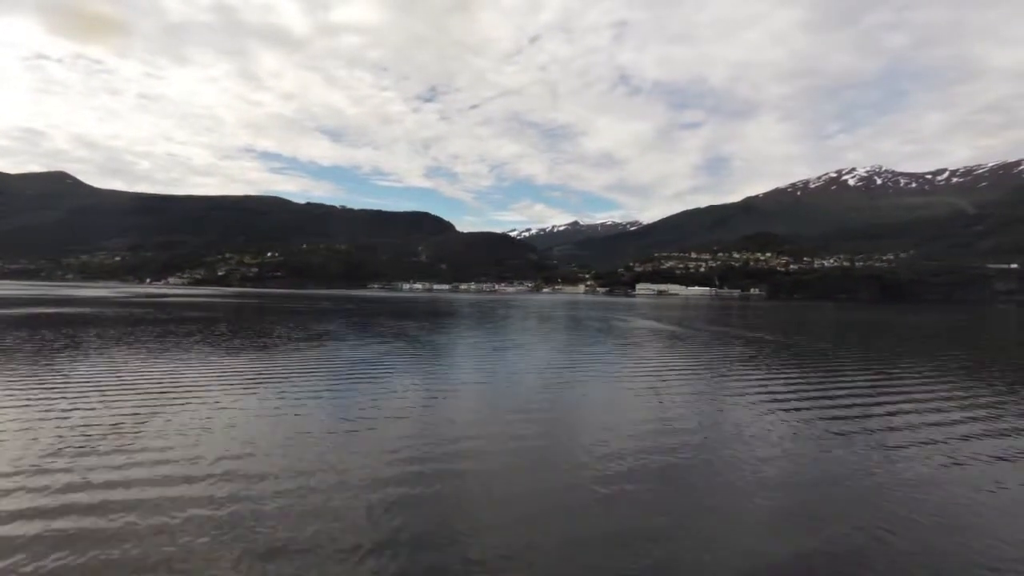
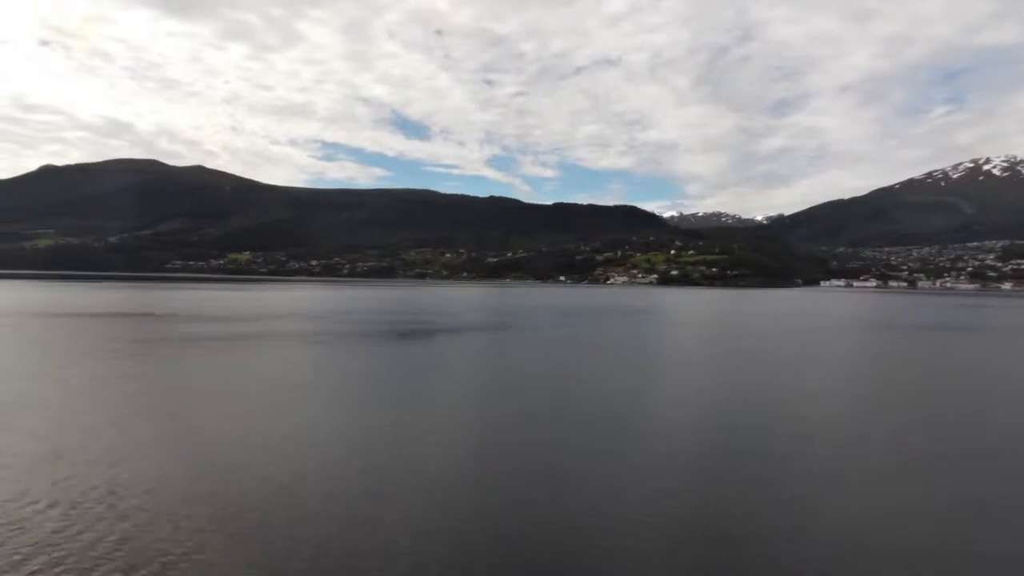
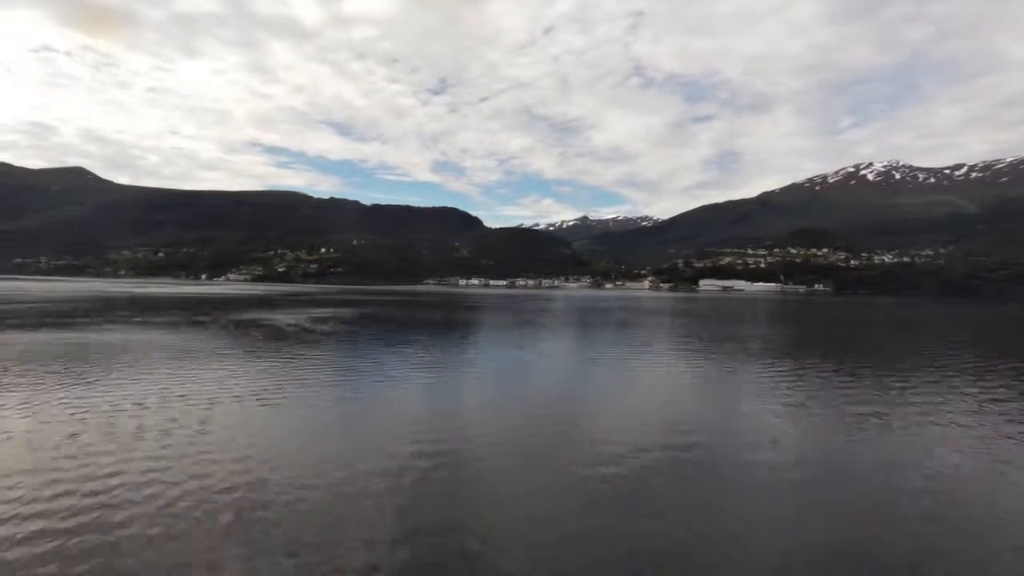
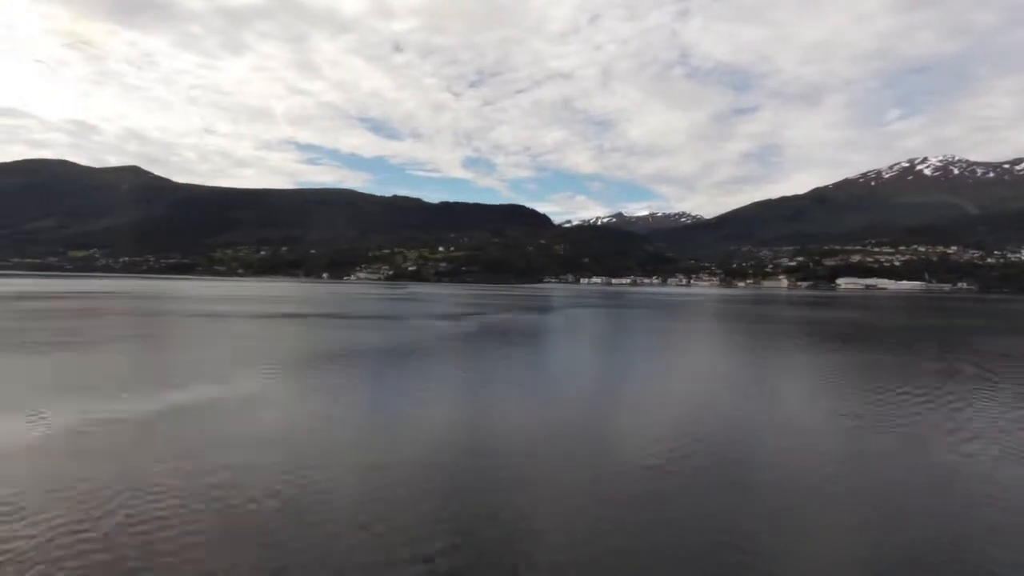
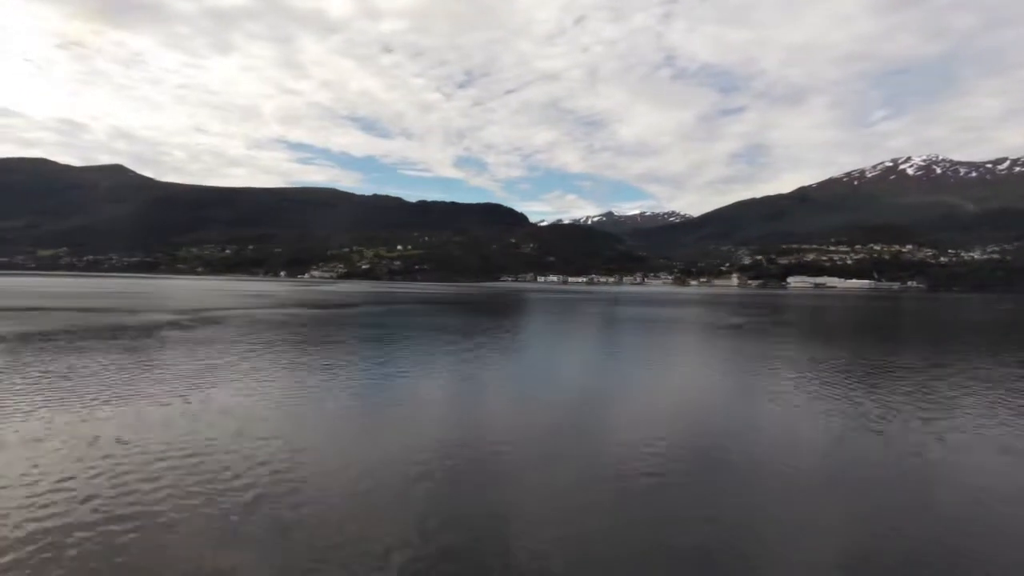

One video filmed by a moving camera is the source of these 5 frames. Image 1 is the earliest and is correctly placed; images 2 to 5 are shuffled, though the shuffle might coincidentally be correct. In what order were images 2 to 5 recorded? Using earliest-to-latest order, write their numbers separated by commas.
3, 5, 4, 2
